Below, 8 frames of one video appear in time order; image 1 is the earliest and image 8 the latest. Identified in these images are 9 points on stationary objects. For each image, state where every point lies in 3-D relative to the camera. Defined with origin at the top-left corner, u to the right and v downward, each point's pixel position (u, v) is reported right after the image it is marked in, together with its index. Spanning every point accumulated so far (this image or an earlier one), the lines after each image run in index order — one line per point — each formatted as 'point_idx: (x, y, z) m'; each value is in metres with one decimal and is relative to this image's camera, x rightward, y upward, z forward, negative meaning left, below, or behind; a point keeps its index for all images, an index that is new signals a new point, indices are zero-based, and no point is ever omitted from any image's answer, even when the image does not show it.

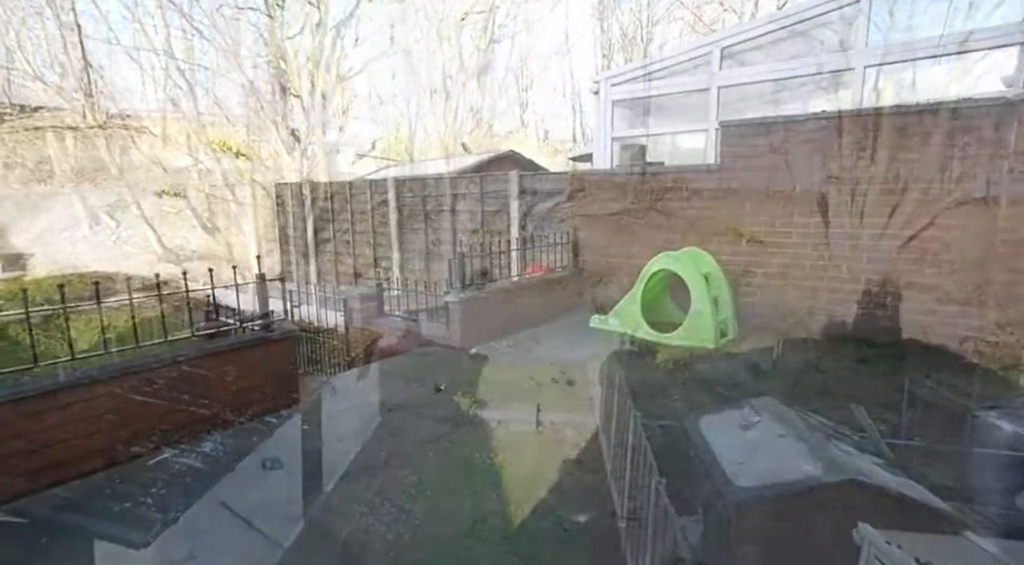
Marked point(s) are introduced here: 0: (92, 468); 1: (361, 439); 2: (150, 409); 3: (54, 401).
0: (-2.2, -1.0, +3.1) m
1: (-1.1, -0.8, +3.7) m
2: (-1.9, -0.7, +3.3) m
3: (-2.2, -0.6, +3.0) m
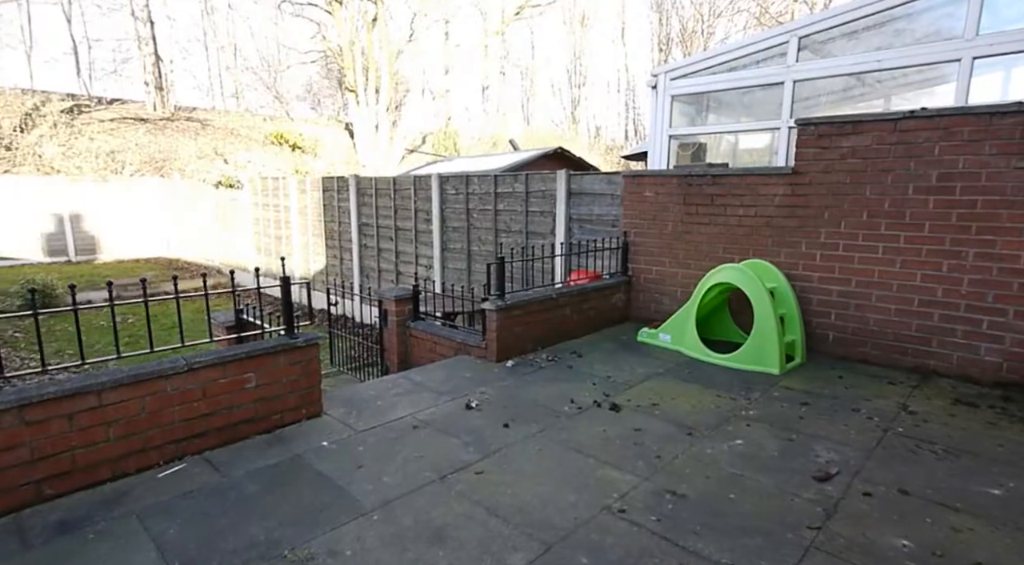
0: (-2.0, -1.0, +2.9) m
1: (-0.9, -0.8, +3.4) m
2: (-1.7, -0.7, +3.1) m
3: (-2.1, -0.6, +2.8) m
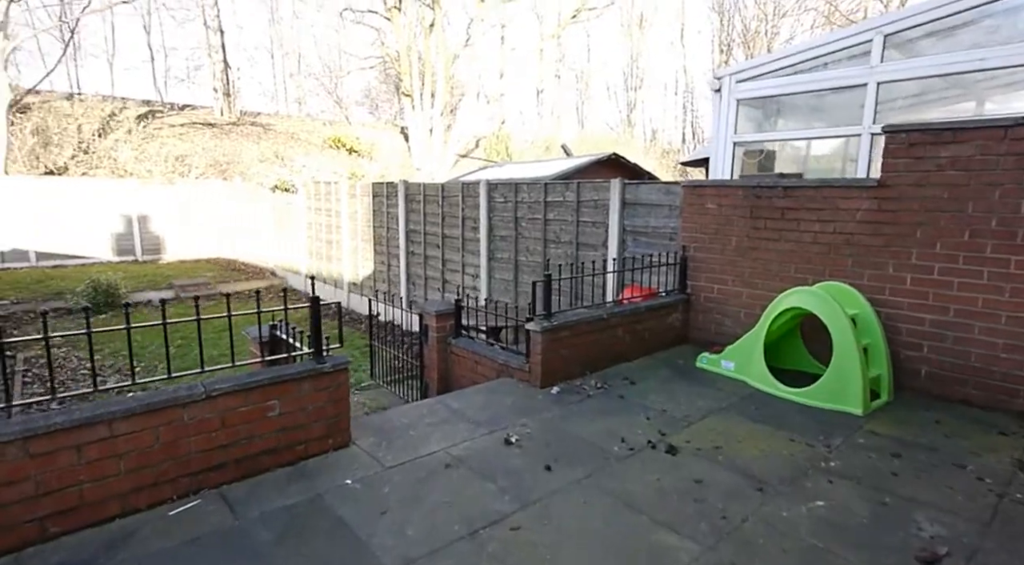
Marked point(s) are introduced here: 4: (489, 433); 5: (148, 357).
0: (-1.9, -1.1, +2.8) m
1: (-0.7, -0.9, +3.2) m
2: (-1.5, -0.8, +3.0) m
3: (-1.9, -0.7, +2.7) m
4: (-0.1, -0.8, +3.4) m
5: (-4.6, -0.9, +8.1) m
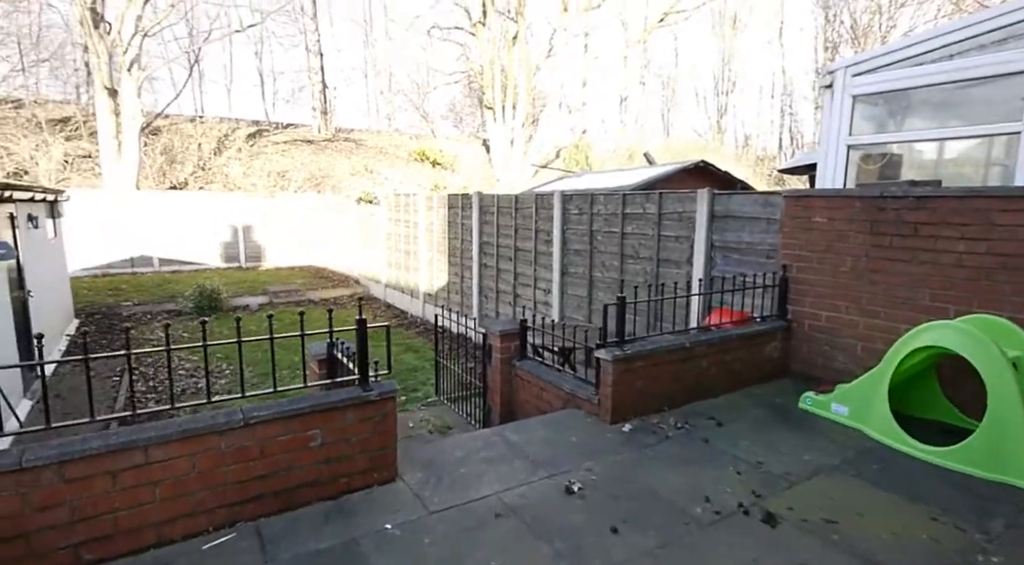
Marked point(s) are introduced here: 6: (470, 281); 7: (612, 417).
0: (-1.6, -1.1, +2.6) m
1: (-0.4, -1.0, +2.8) m
2: (-1.3, -0.9, +2.7) m
3: (-1.7, -0.7, +2.5) m
4: (+0.2, -0.9, +2.9) m
5: (-3.6, -1.0, +8.2) m
6: (-0.6, 0.0, +8.8) m
7: (+0.6, -0.8, +3.5) m
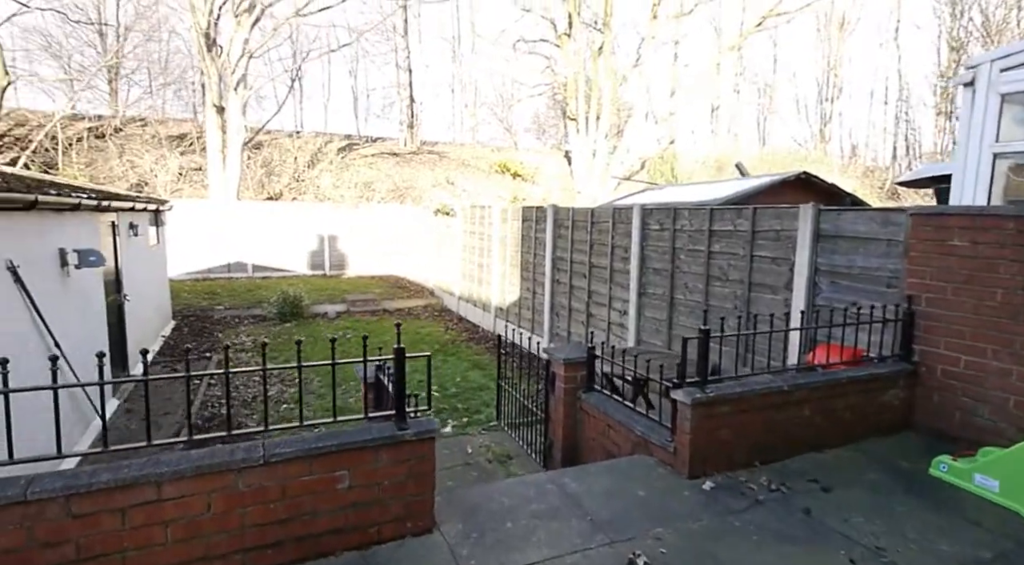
0: (-1.4, -1.2, +2.3) m
1: (-0.2, -1.1, +2.4) m
2: (-1.1, -0.9, +2.4) m
3: (-1.5, -0.8, +2.3) m
4: (+0.4, -1.1, +2.5) m
5: (-2.7, -1.2, +8.1) m
6: (+0.4, -0.2, +8.4) m
7: (+0.9, -0.9, +3.0) m
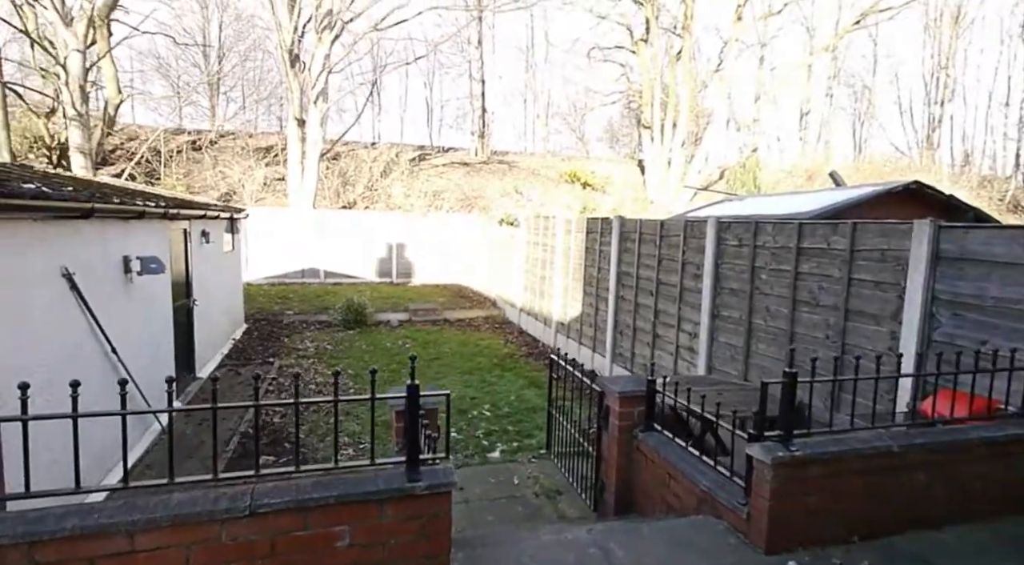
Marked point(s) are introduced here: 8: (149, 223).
0: (-1.4, -1.2, +2.0) m
1: (-0.1, -1.2, +1.9) m
2: (-1.0, -1.0, +2.1) m
3: (-1.4, -0.9, +2.0) m
4: (+0.5, -1.2, +1.9) m
5: (-2.0, -1.3, +7.9) m
6: (+1.2, -0.4, +7.8) m
7: (+1.0, -1.1, +2.4) m
8: (-3.7, +0.6, +6.3) m
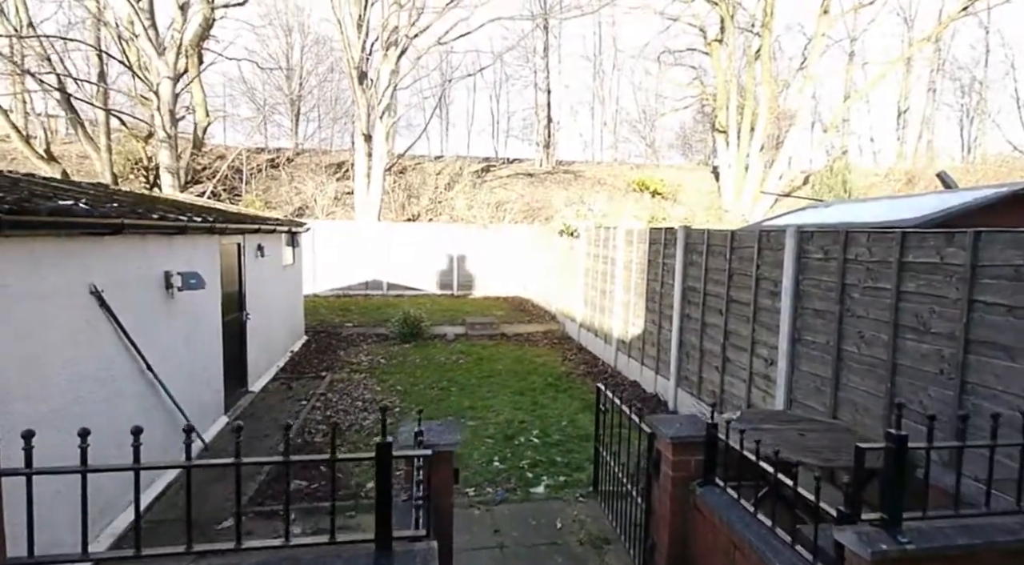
0: (-1.4, -1.3, +1.6) m
1: (-0.2, -1.3, +1.4) m
2: (-1.0, -1.1, +1.7) m
3: (-1.4, -0.9, +1.6) m
4: (+0.4, -1.2, +1.3) m
5: (-1.3, -1.5, +7.6) m
6: (+1.8, -0.6, +7.1) m
7: (+1.0, -1.1, +1.8) m
8: (-3.2, +0.5, +6.1) m
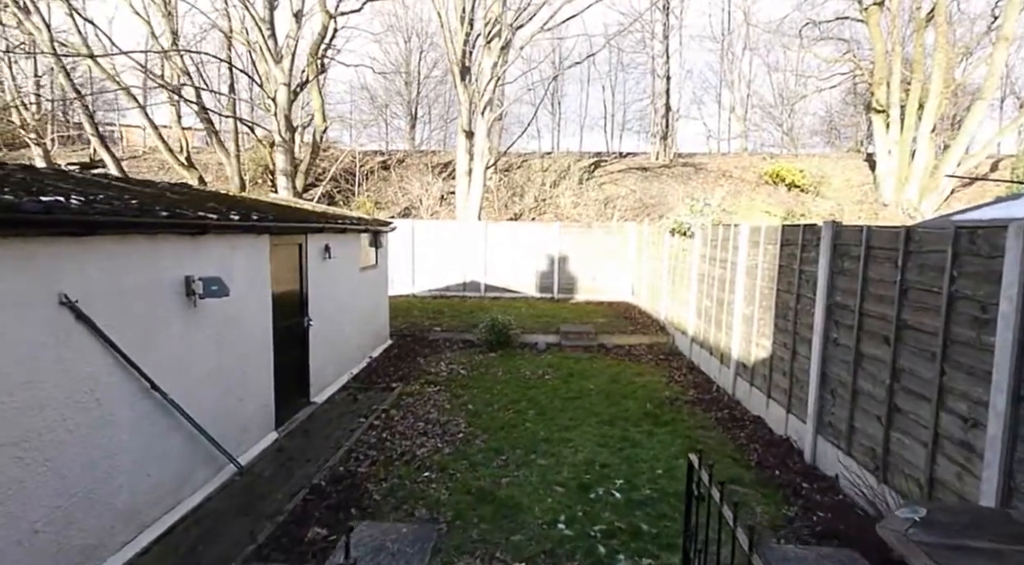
0: (-1.6, -1.3, +0.7) m
1: (-0.4, -1.3, +0.2) m
2: (-1.2, -1.1, +0.6) m
3: (-1.7, -1.0, +0.6) m
4: (+0.1, -1.3, +0.1) m
5: (-0.4, -1.5, +6.5) m
6: (+2.6, -0.7, +5.4) m
7: (+0.8, -1.2, +0.4) m
8: (-2.5, +0.5, +5.5) m
